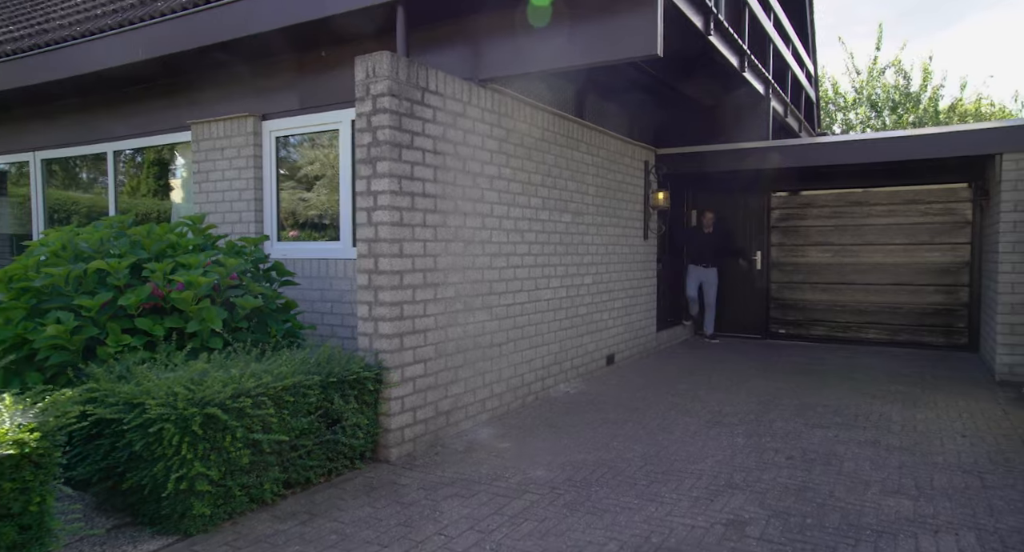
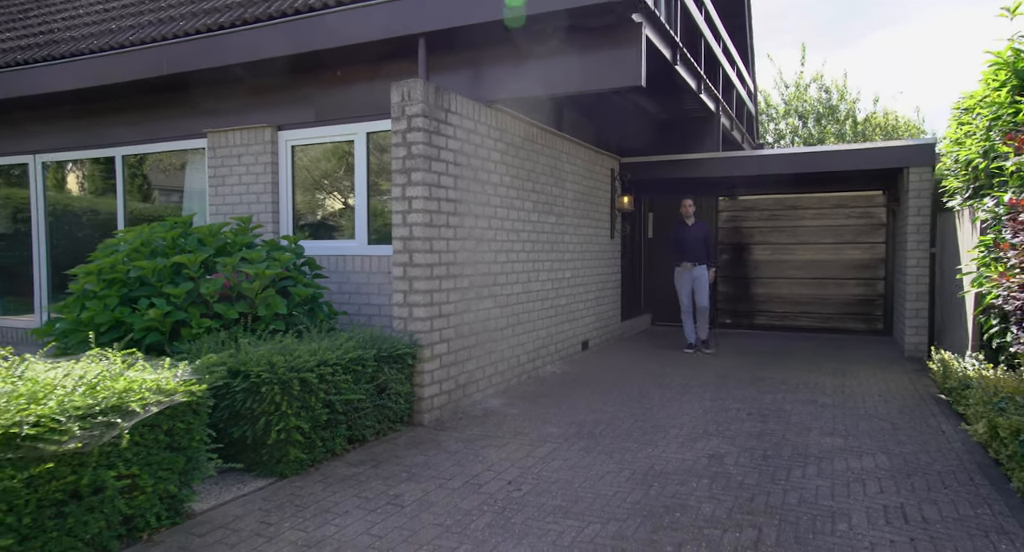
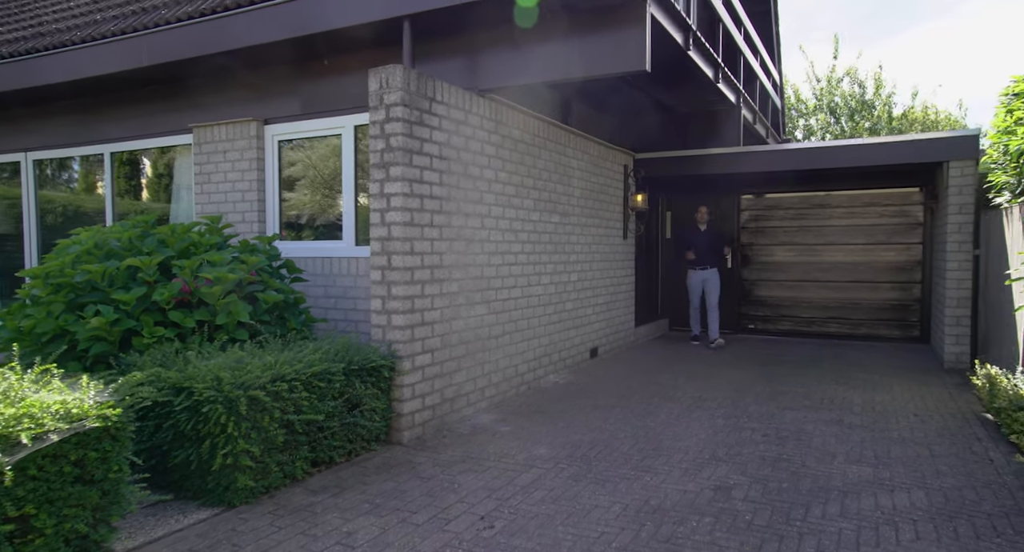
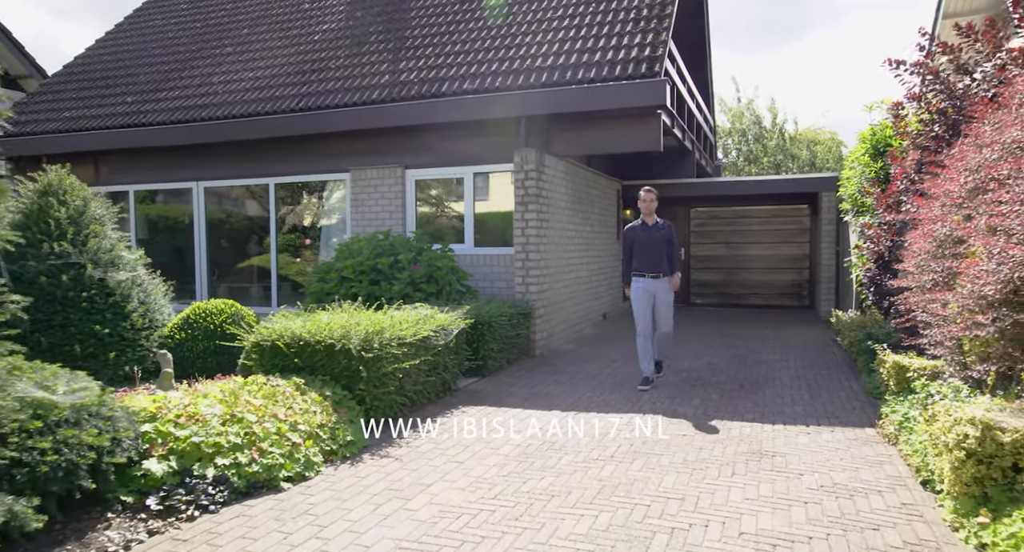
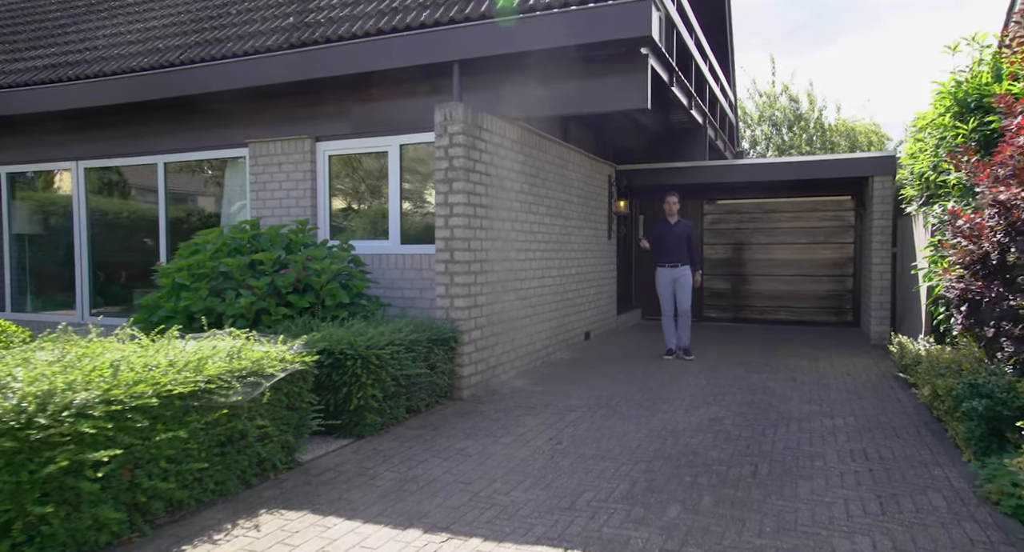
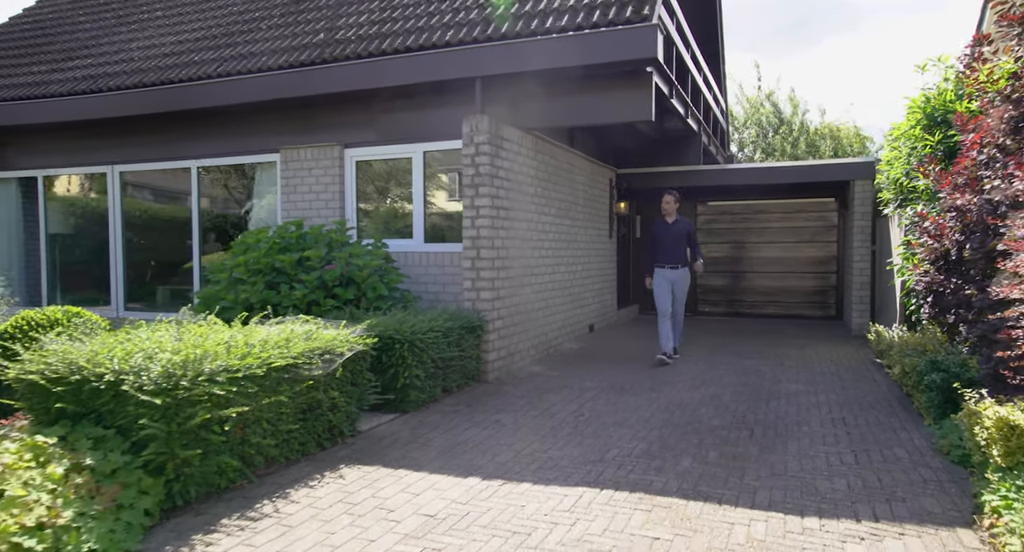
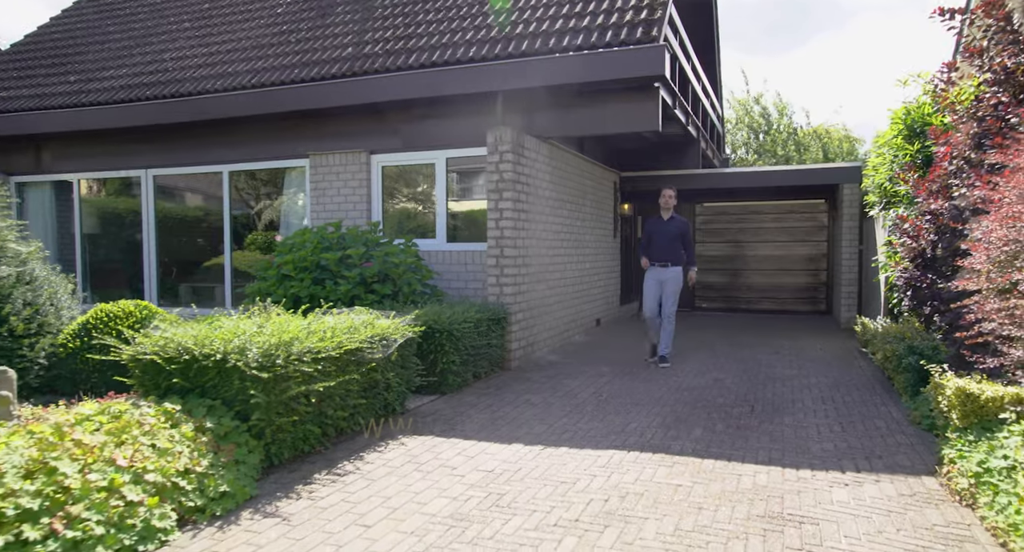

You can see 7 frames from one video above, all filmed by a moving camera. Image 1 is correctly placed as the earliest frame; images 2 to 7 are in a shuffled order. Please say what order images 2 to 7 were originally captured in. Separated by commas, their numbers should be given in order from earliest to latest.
3, 2, 5, 6, 7, 4
